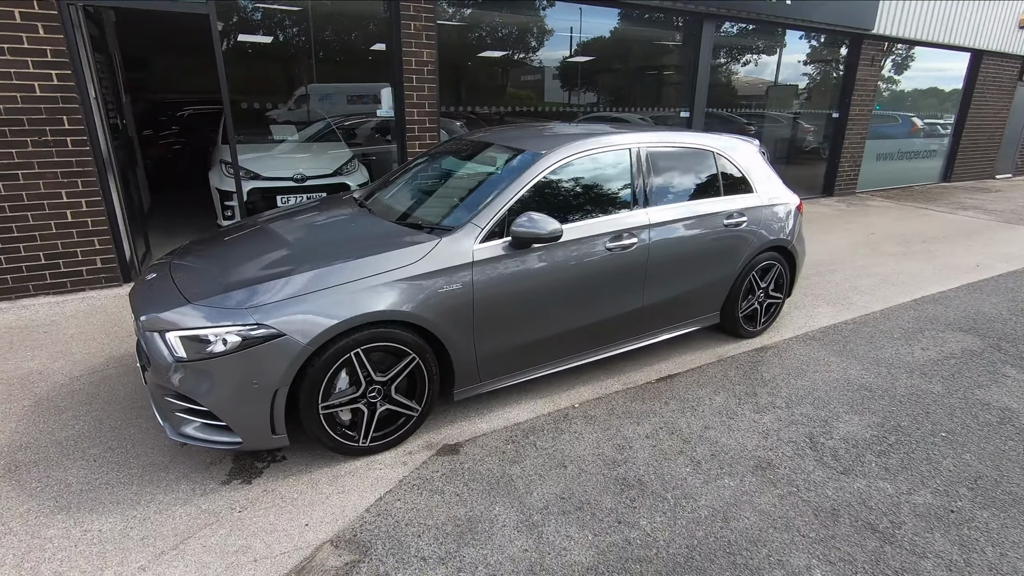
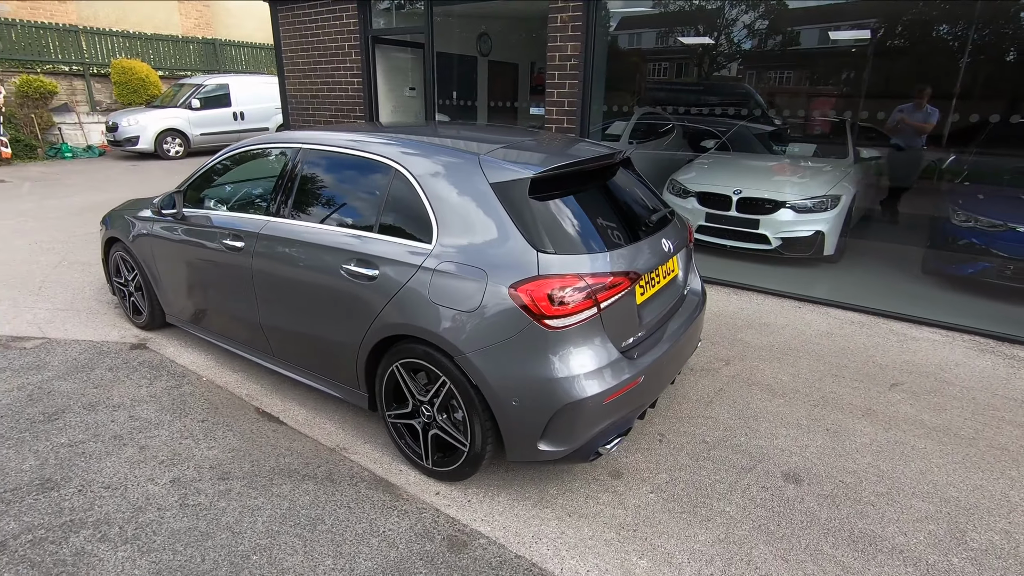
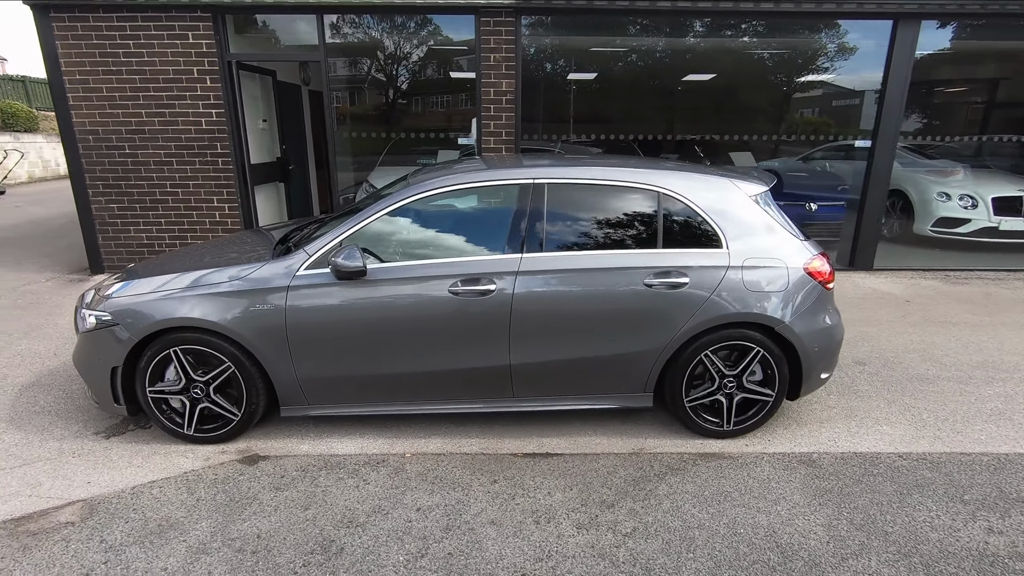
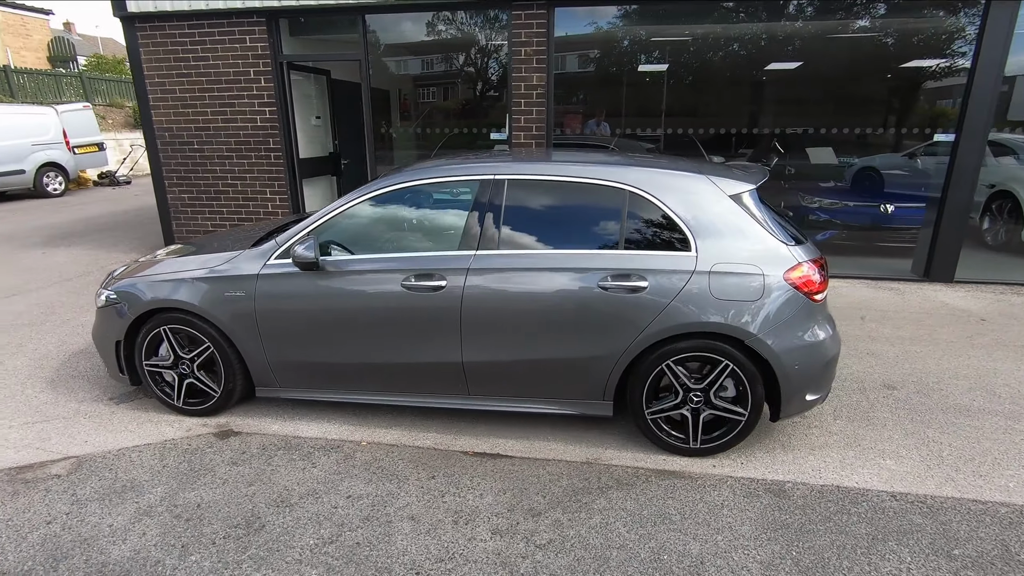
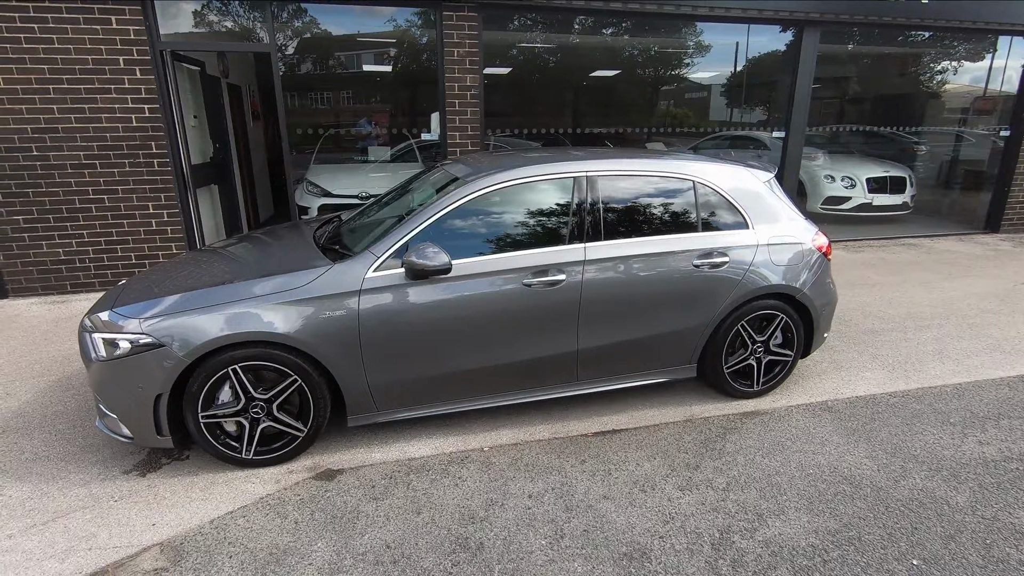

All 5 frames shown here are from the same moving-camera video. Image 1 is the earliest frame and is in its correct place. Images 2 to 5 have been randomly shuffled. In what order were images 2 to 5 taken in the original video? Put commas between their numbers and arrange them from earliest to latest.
5, 3, 4, 2
